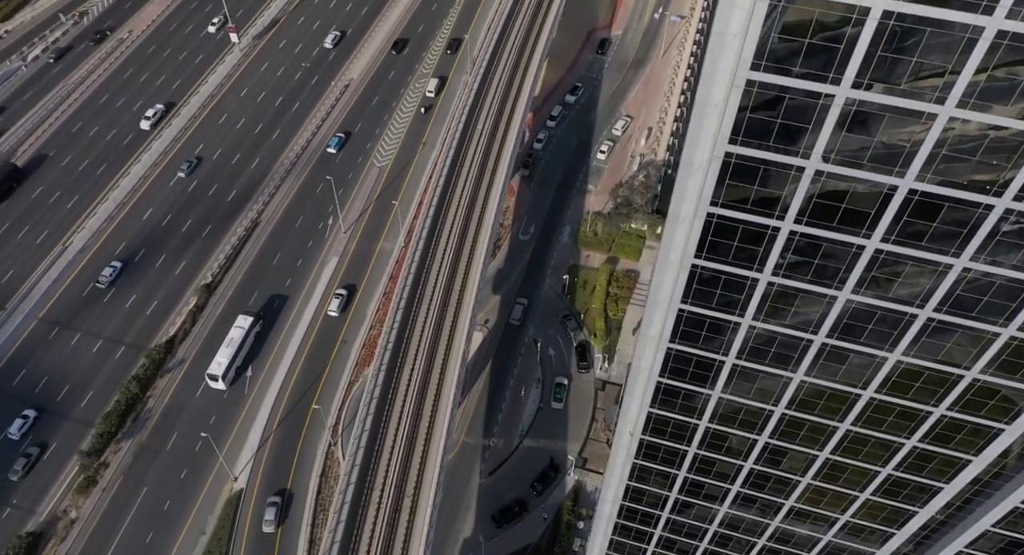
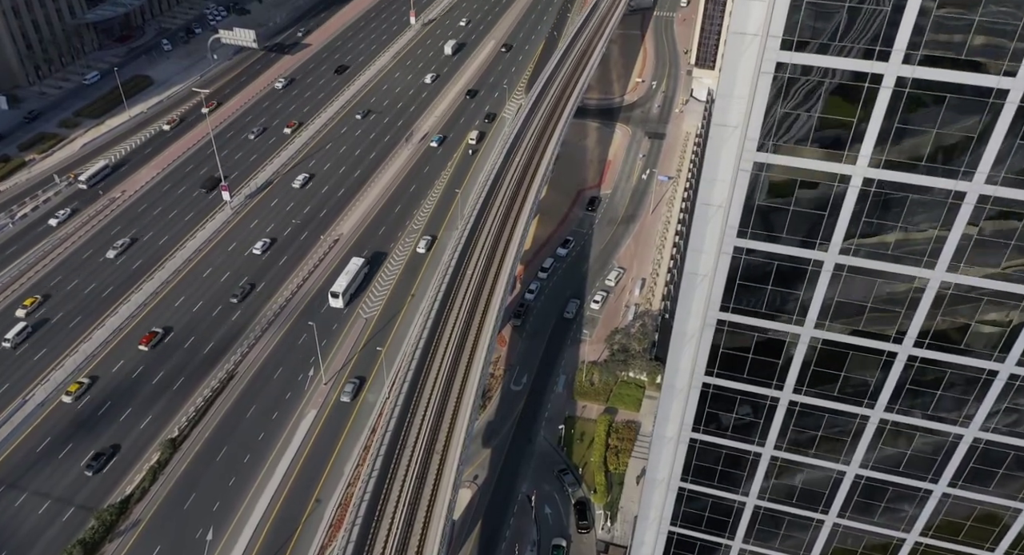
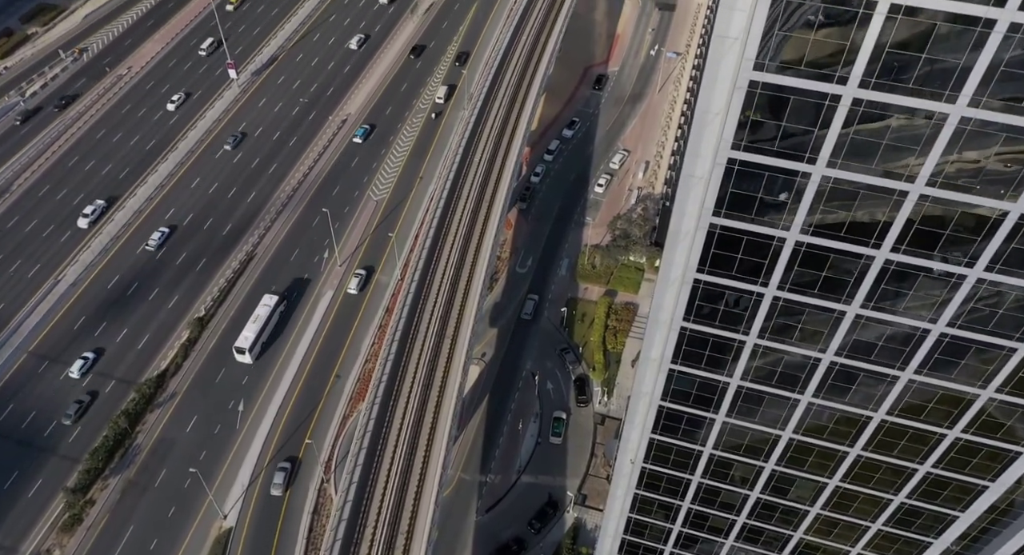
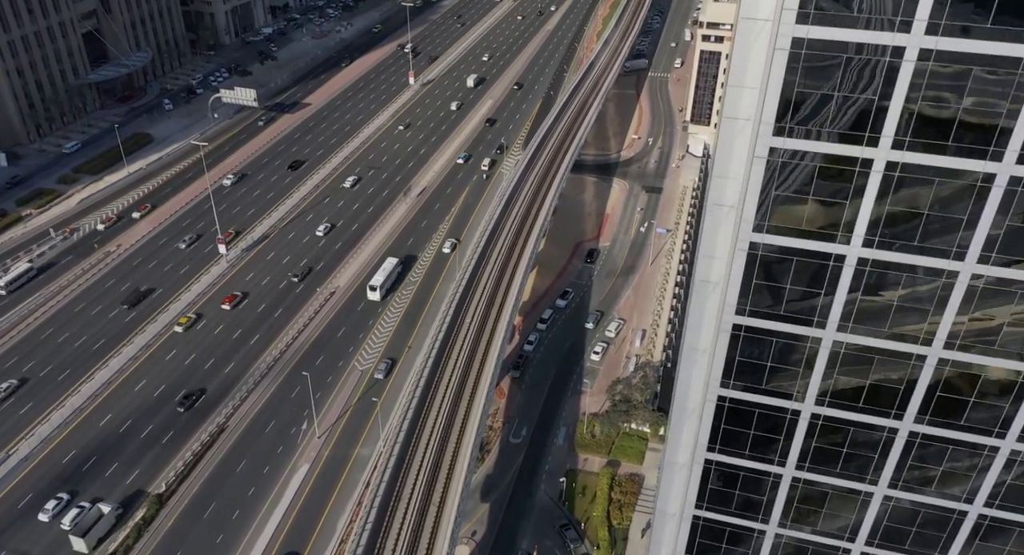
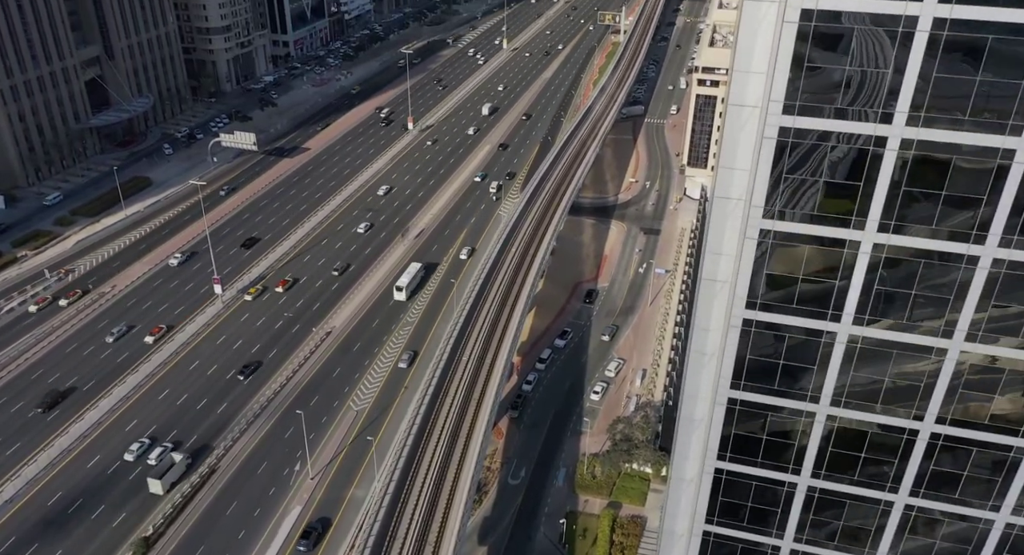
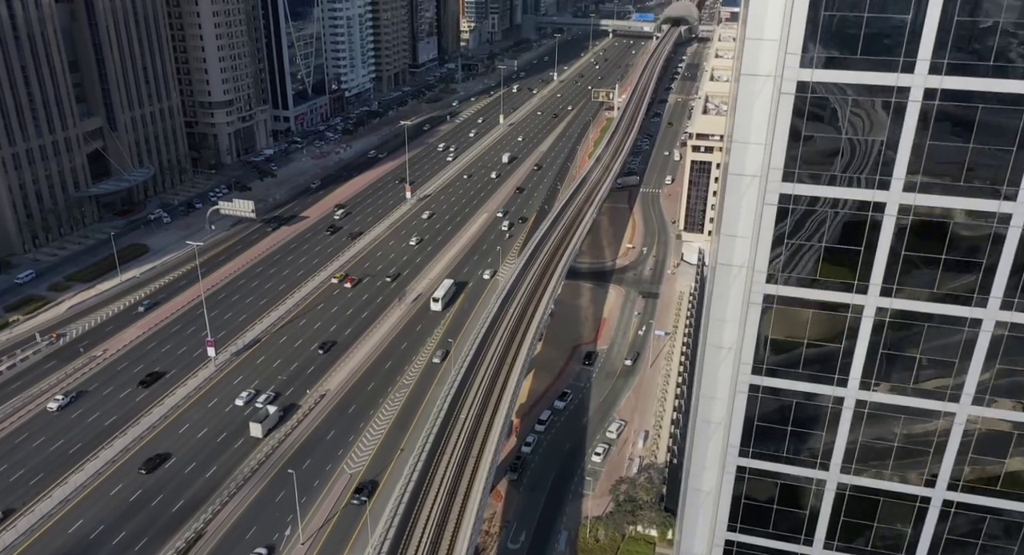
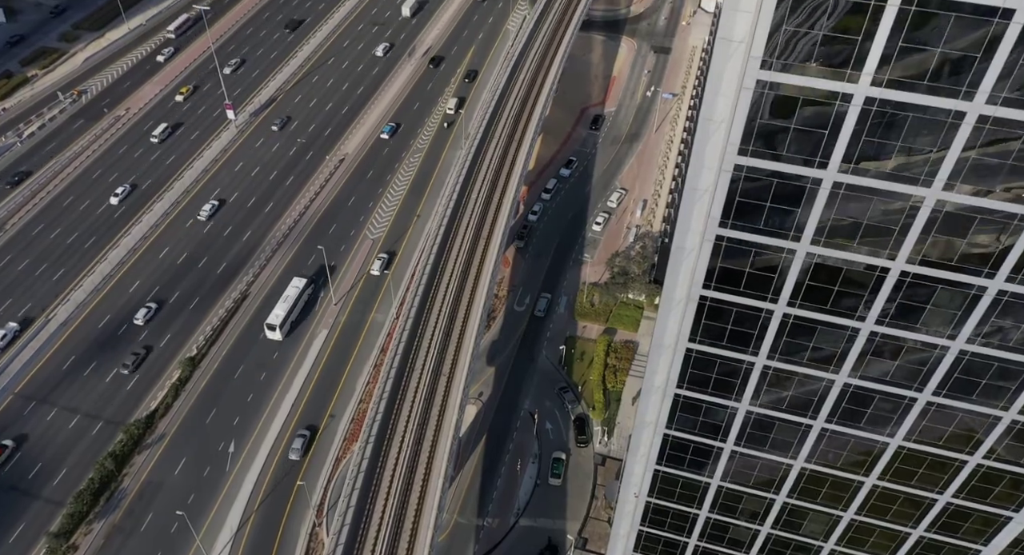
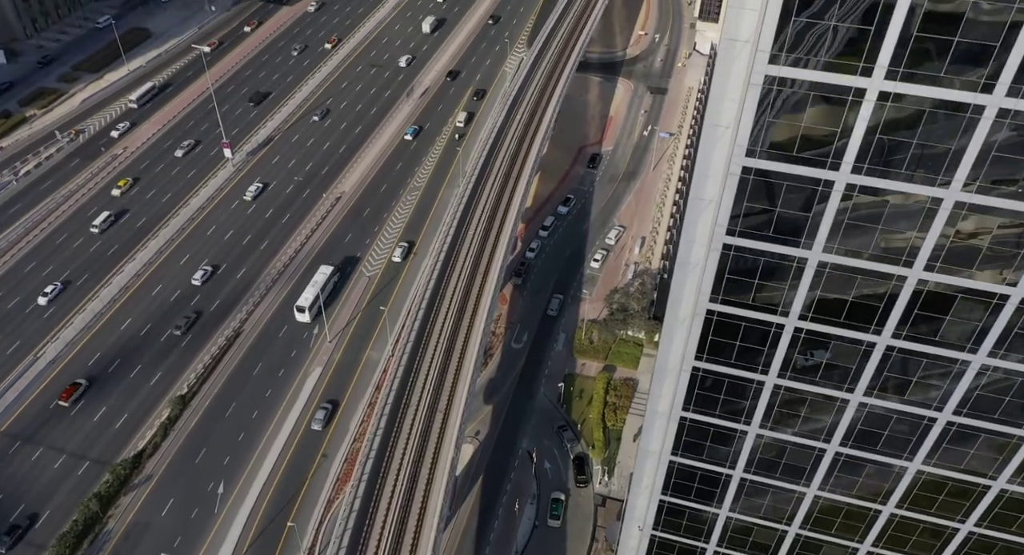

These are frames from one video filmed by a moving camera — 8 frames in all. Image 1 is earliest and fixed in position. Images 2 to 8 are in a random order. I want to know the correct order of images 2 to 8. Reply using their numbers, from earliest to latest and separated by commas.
3, 7, 8, 2, 4, 5, 6
